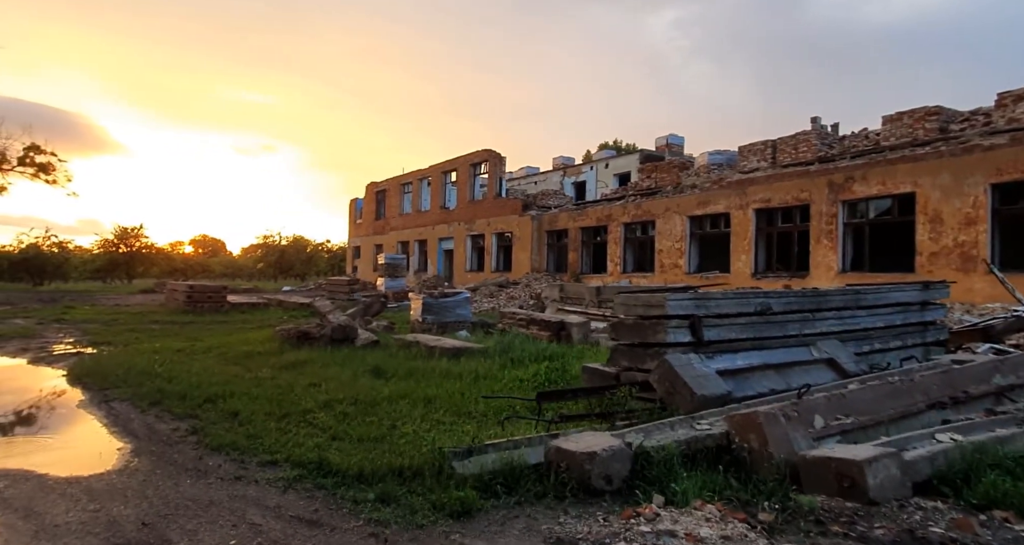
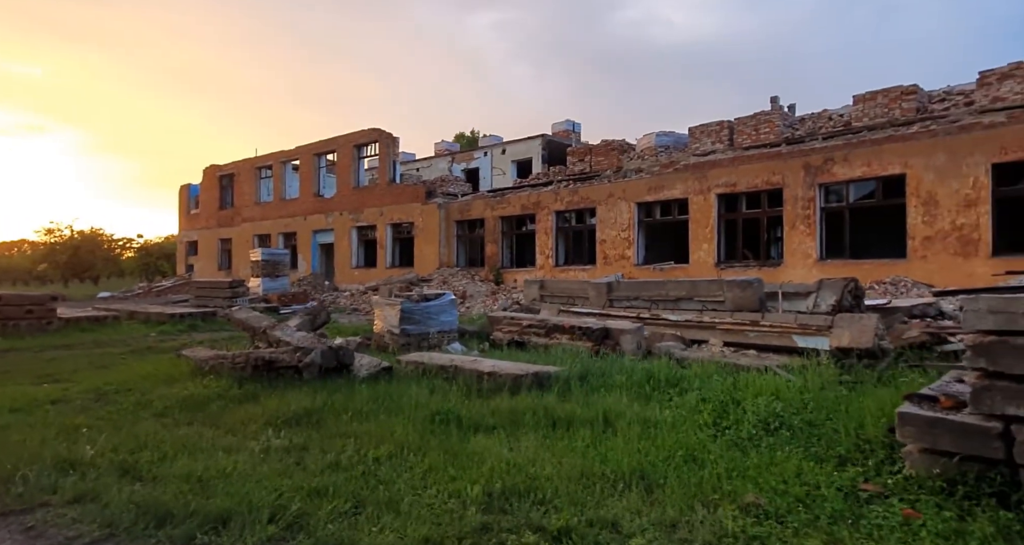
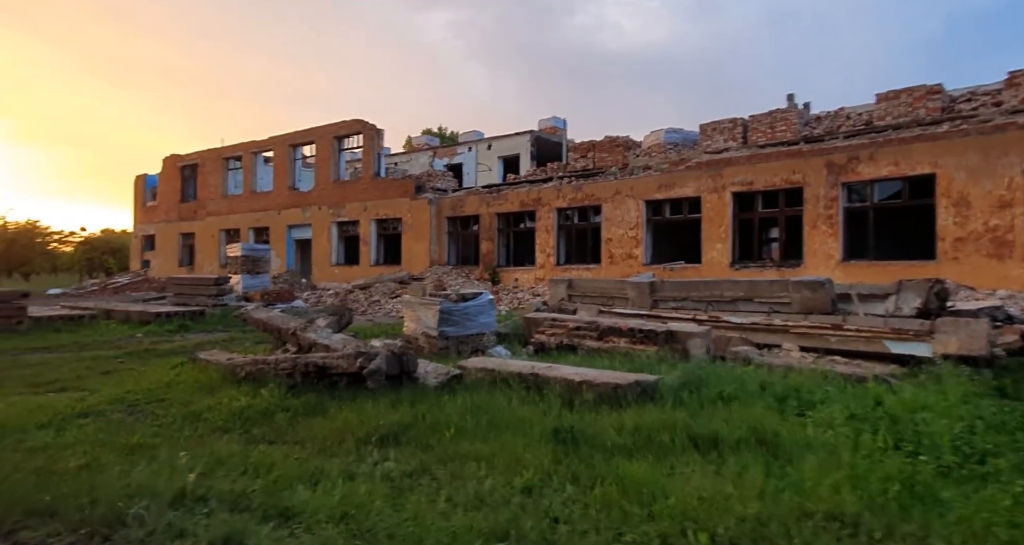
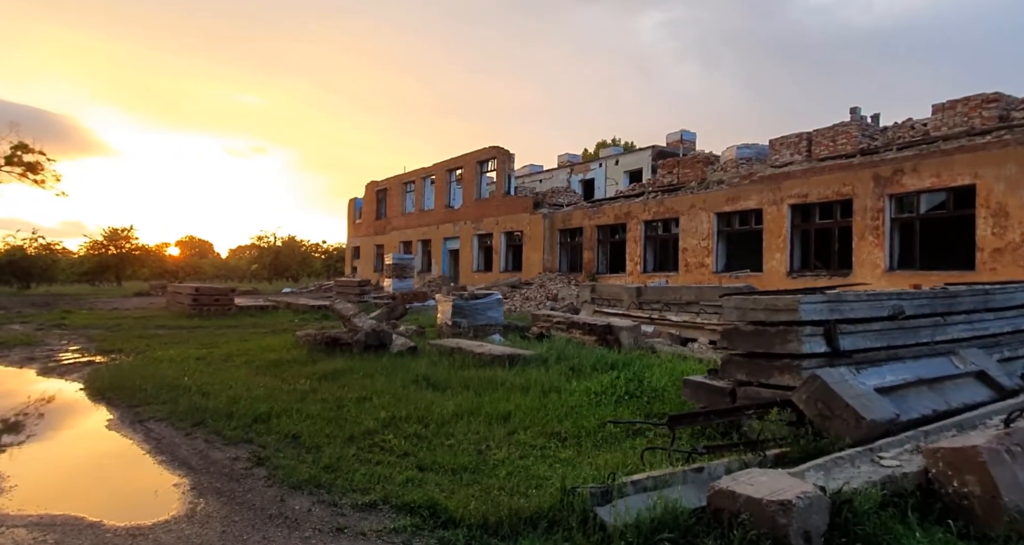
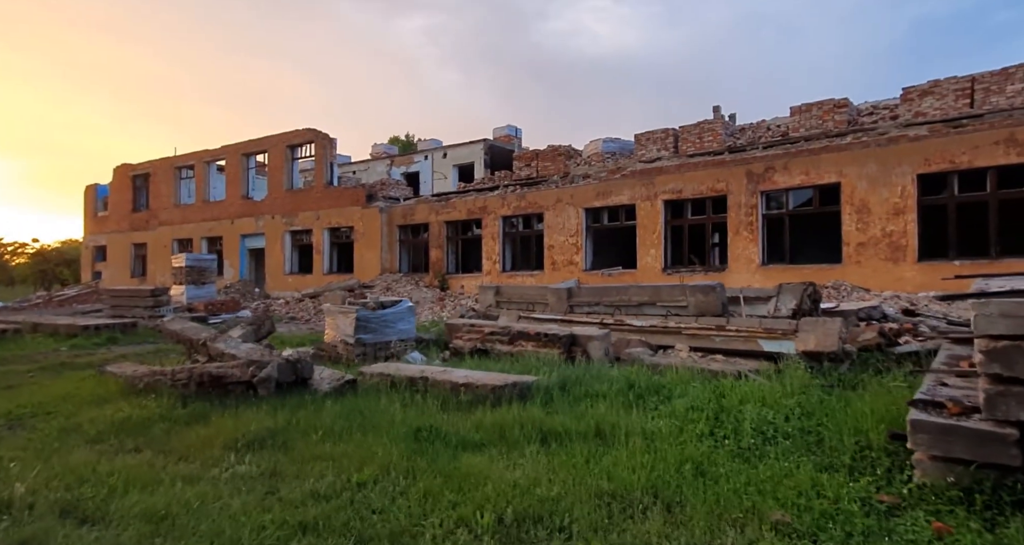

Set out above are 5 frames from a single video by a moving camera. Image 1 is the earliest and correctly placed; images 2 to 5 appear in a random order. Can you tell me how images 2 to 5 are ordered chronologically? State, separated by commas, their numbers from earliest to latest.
4, 2, 5, 3
